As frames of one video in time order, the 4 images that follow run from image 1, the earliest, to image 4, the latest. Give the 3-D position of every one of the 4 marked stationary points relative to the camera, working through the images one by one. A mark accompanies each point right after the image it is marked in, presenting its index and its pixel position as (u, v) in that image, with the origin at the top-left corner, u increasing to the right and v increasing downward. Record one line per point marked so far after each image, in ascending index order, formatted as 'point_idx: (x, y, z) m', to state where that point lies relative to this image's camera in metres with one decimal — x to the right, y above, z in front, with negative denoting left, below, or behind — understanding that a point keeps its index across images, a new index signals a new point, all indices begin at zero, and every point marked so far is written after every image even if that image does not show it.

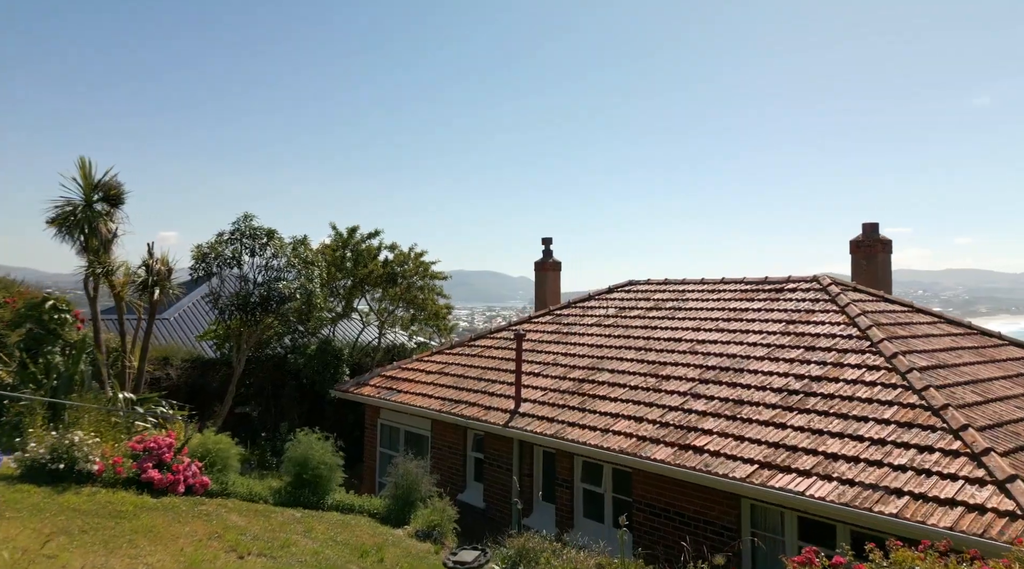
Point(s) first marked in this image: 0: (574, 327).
0: (+1.1, -0.8, +15.6) m
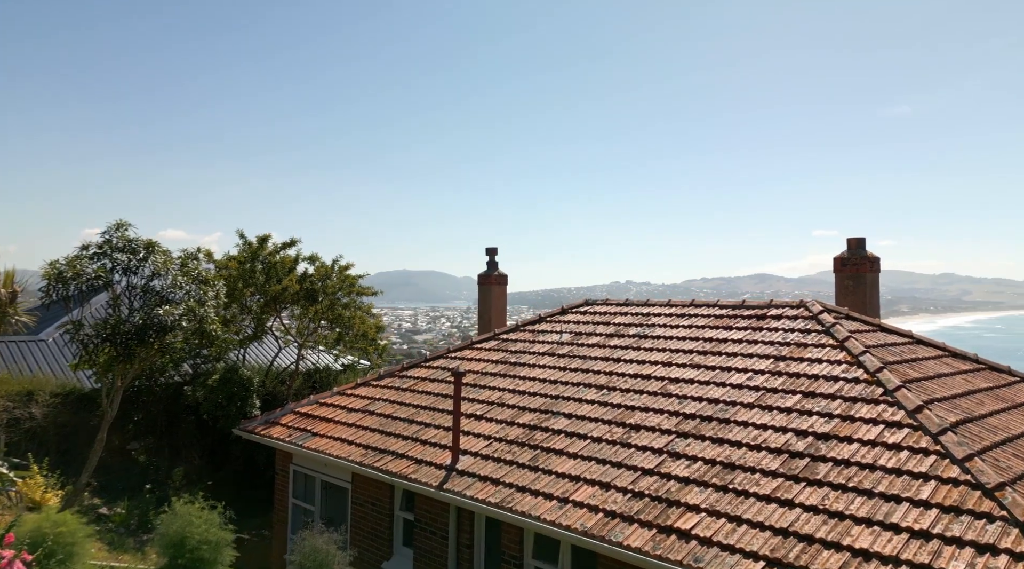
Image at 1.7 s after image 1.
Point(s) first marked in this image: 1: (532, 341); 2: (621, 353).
0: (+0.1, -1.1, +13.4) m
1: (+0.3, -0.9, +13.9) m
2: (+1.6, -1.0, +12.5) m
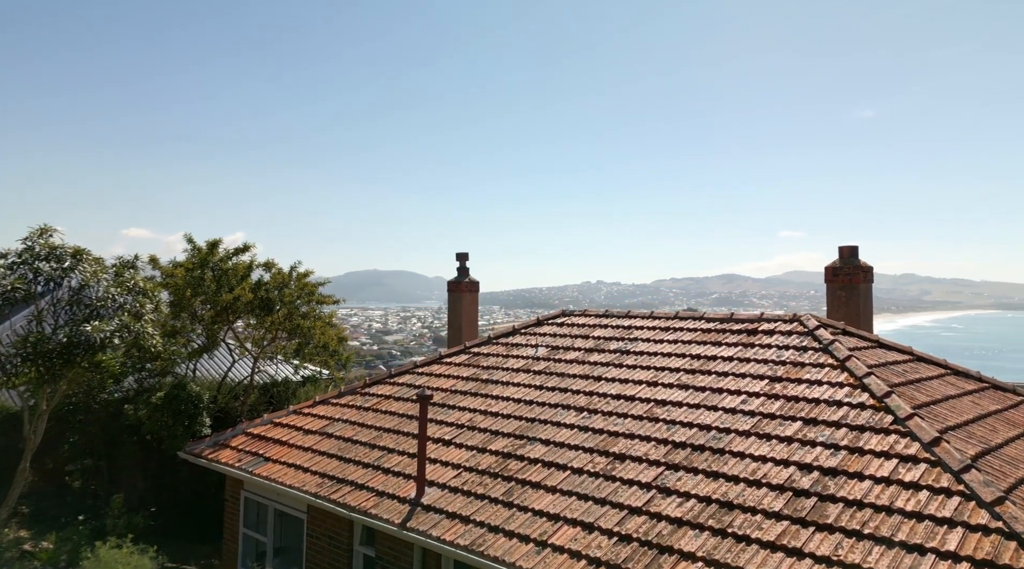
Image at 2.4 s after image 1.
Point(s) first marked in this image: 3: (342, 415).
0: (-0.3, -1.3, +12.4) m
1: (-0.1, -1.1, +12.9) m
2: (+1.2, -1.2, +11.5) m
3: (-2.5, -1.9, +12.3) m
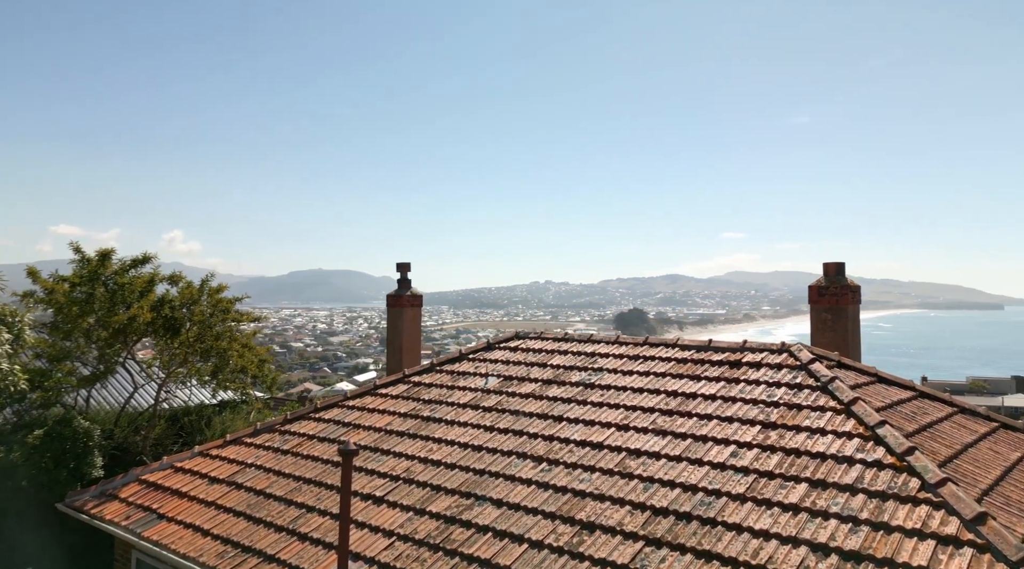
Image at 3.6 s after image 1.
0: (-1.0, -1.6, +10.6) m
1: (-0.8, -1.3, +11.1) m
2: (+0.6, -1.4, +9.8) m
3: (-3.1, -2.1, +10.4) m
